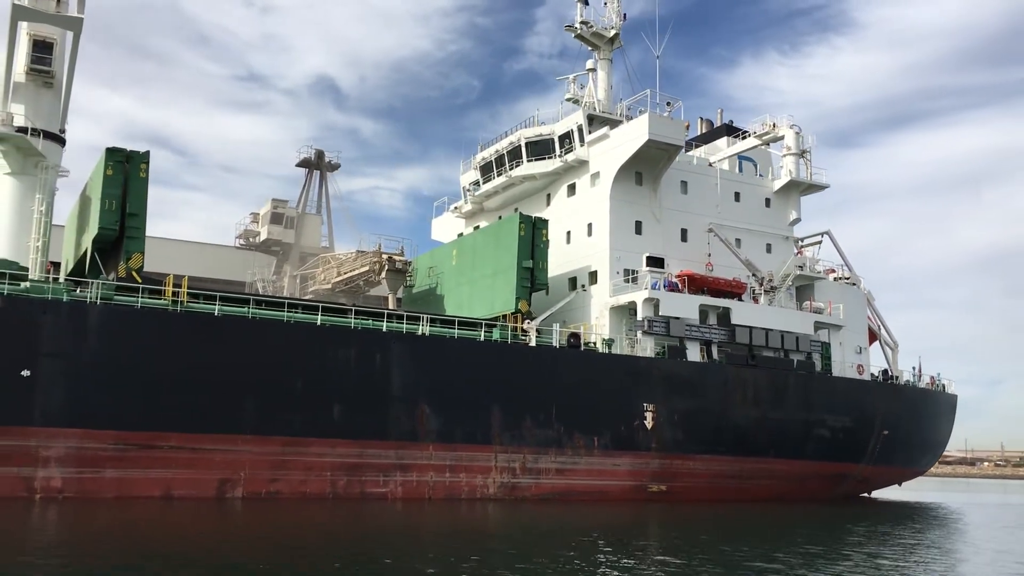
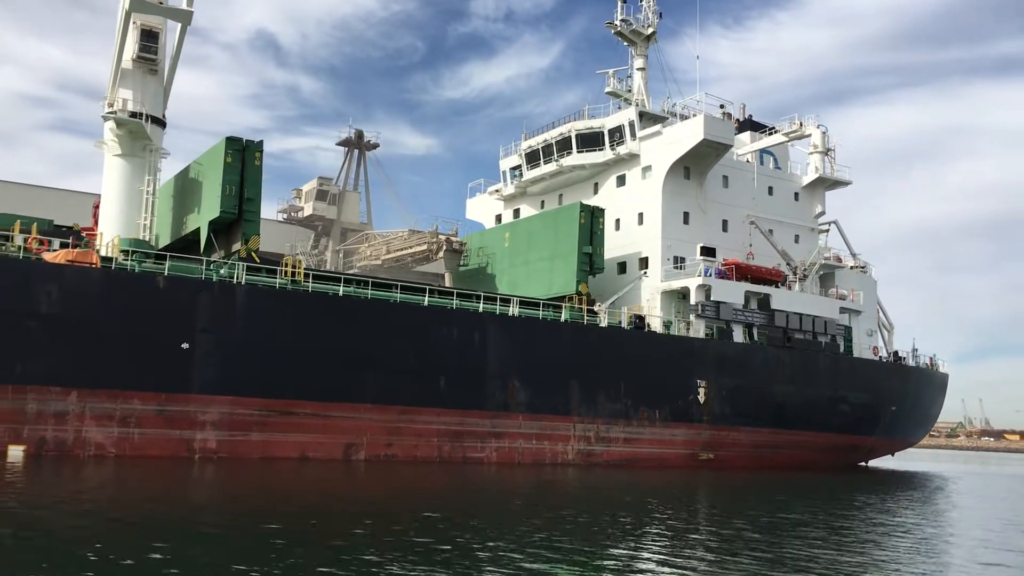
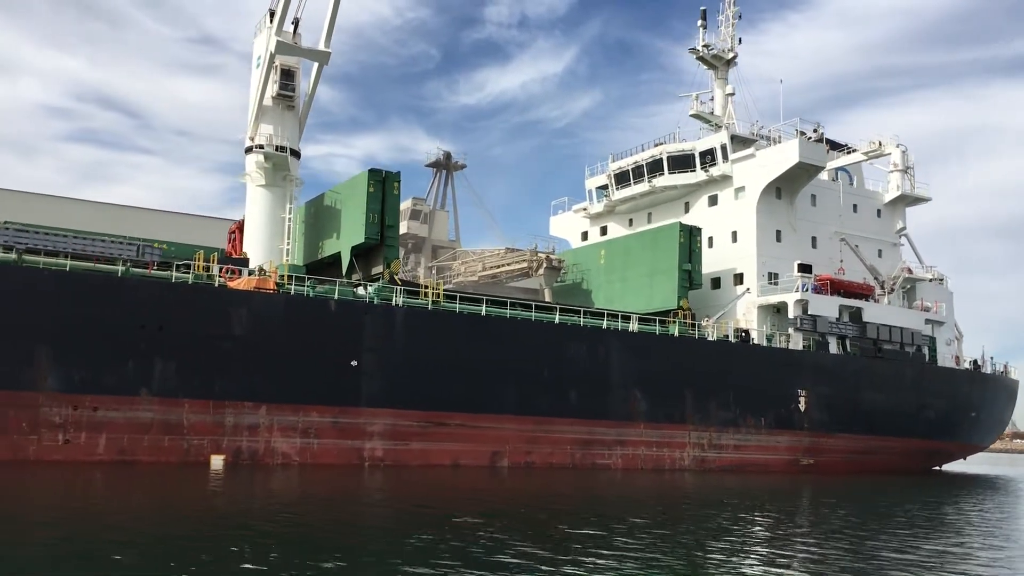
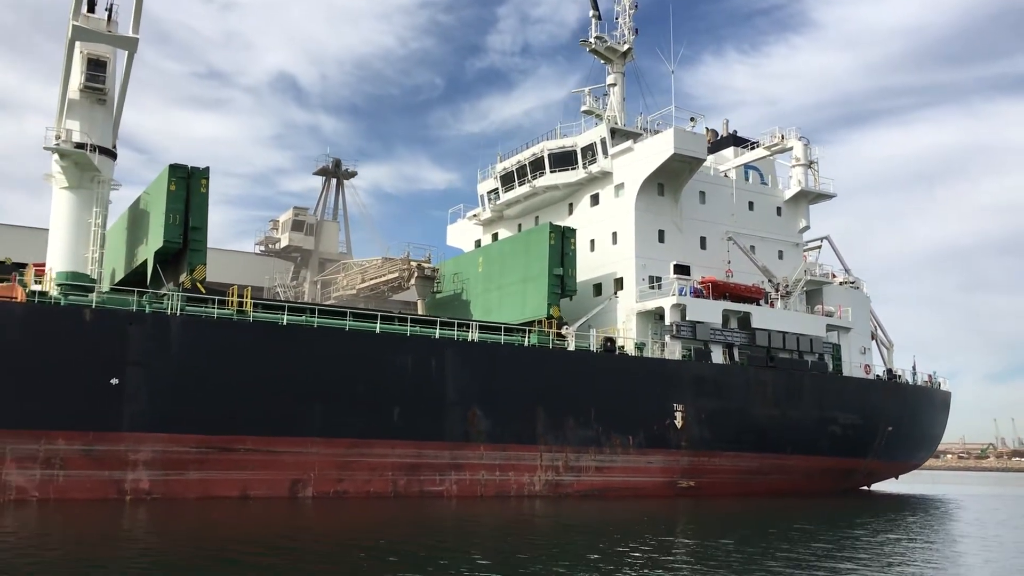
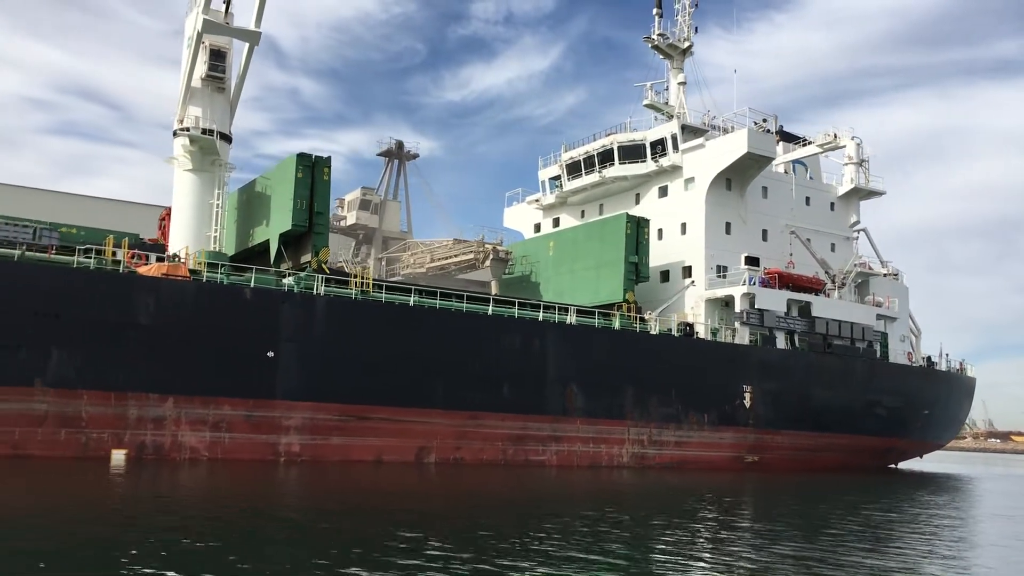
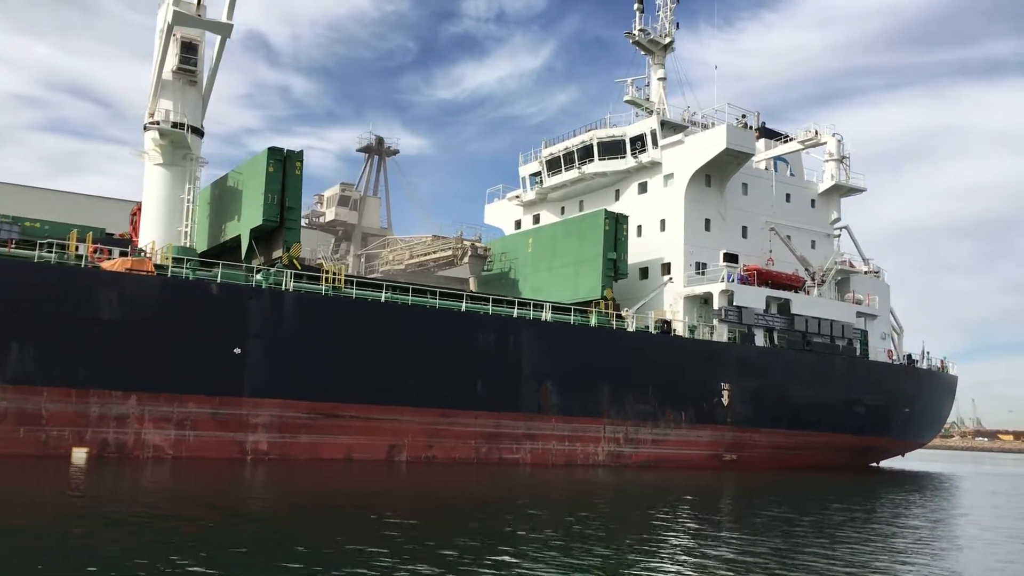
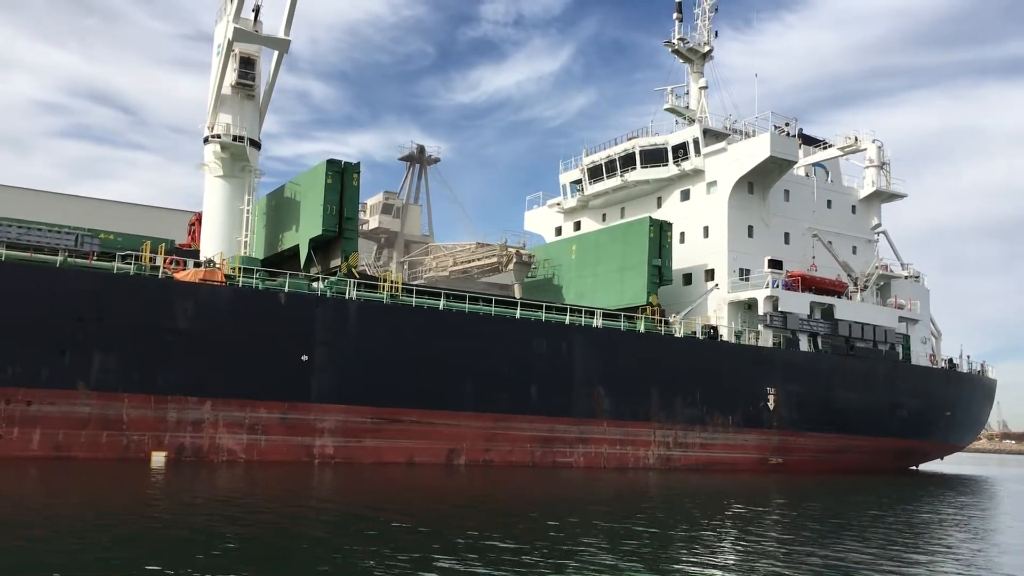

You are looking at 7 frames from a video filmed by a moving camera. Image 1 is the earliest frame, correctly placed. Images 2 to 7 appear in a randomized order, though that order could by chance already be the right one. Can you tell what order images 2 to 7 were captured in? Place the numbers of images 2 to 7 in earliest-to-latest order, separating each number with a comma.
4, 2, 6, 5, 7, 3
